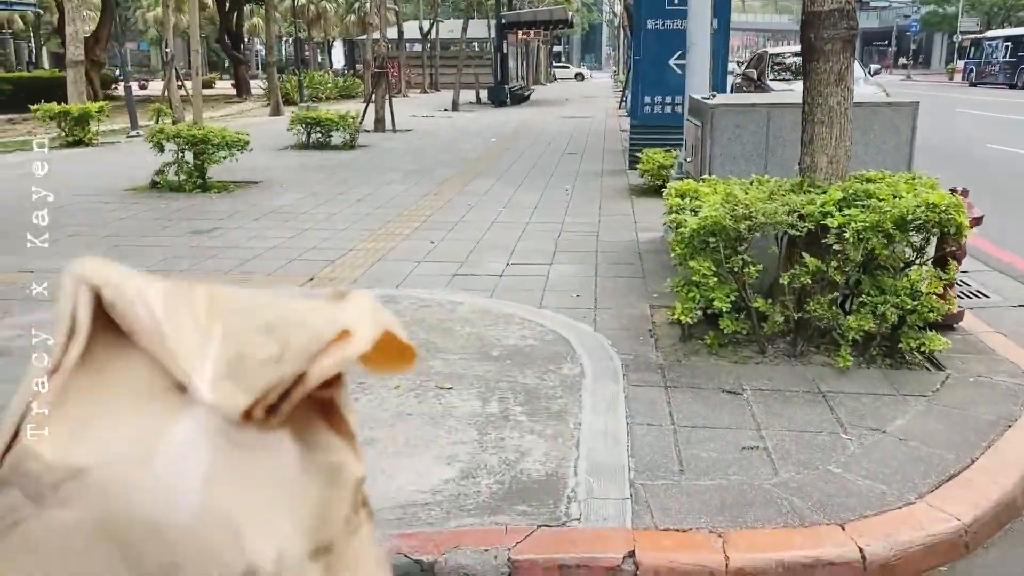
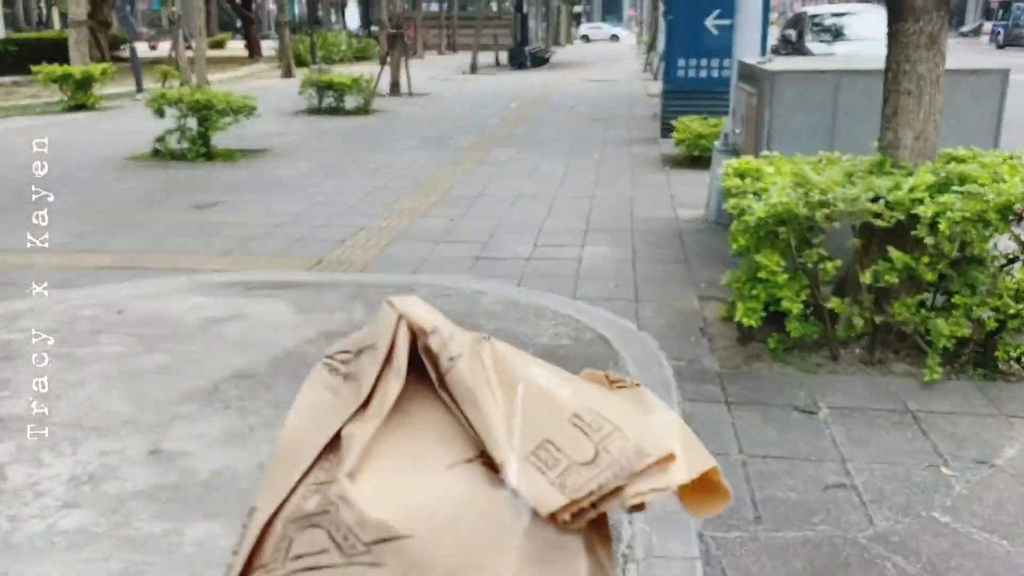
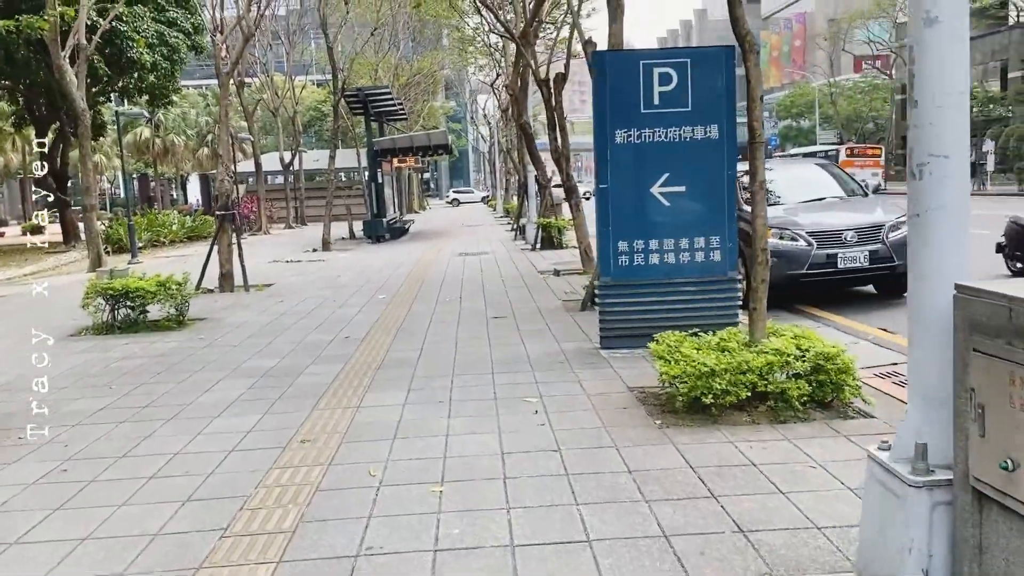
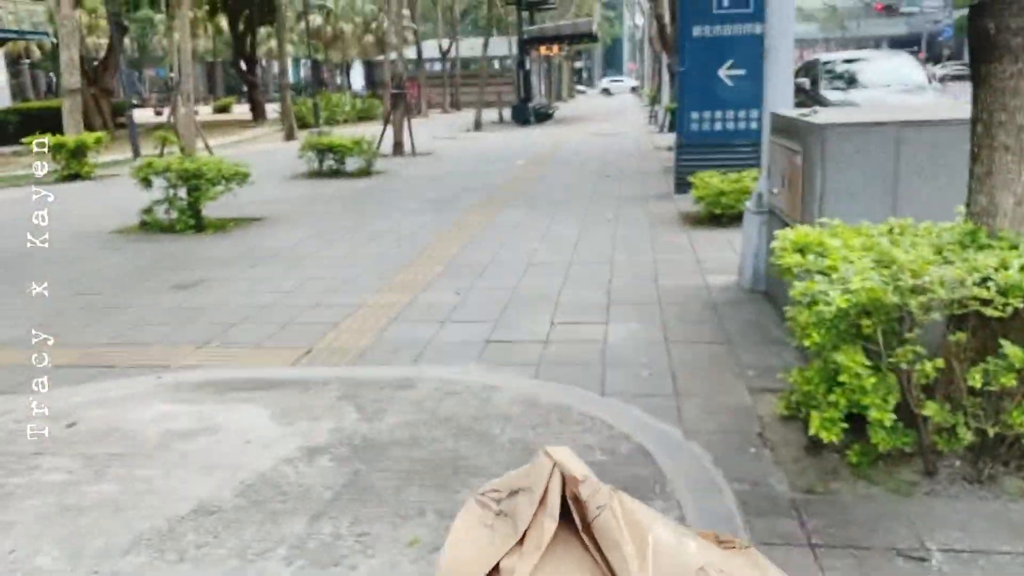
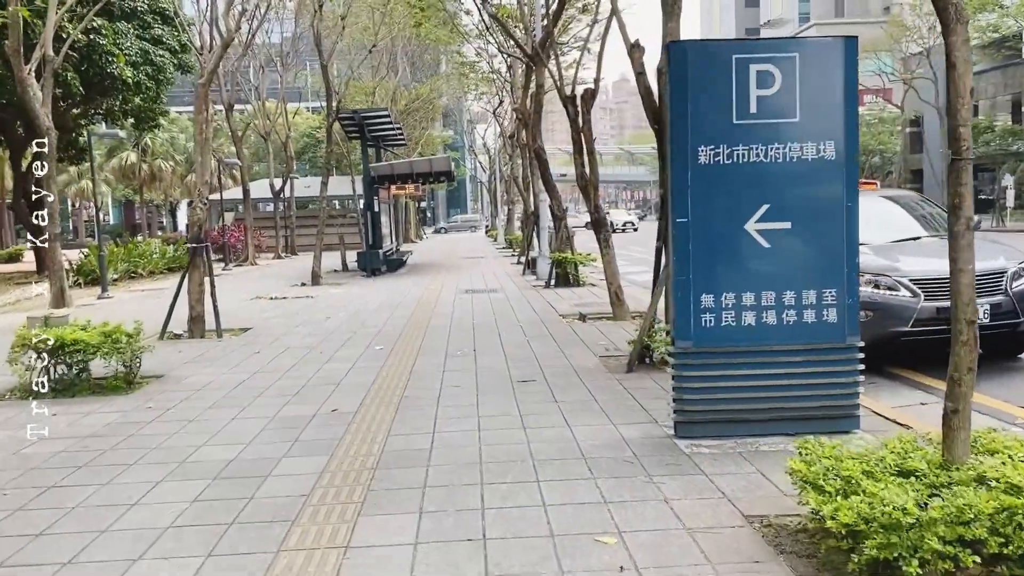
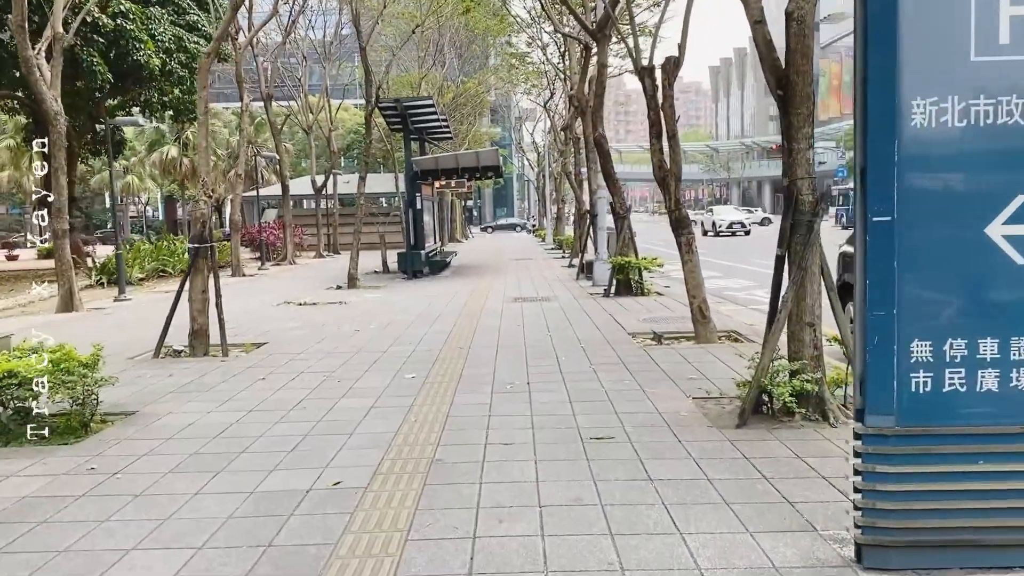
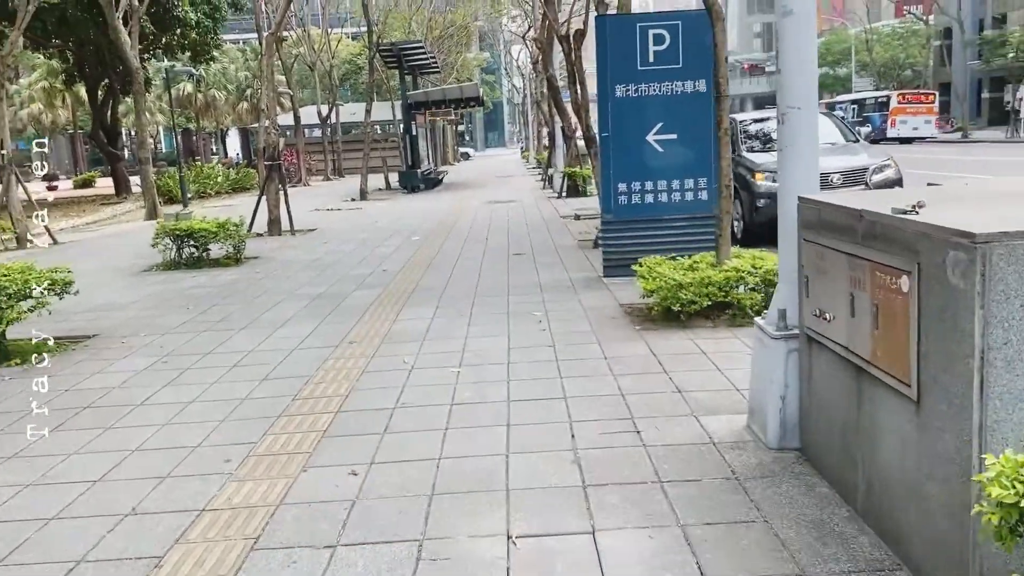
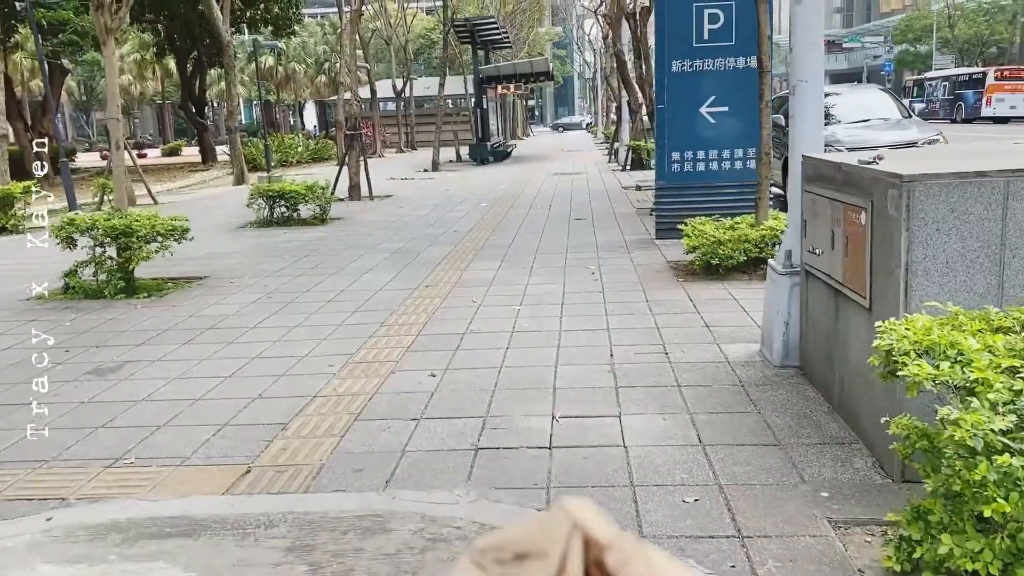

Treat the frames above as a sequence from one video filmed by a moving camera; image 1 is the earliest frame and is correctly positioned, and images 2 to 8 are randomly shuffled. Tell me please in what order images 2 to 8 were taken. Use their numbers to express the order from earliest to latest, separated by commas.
2, 4, 8, 7, 3, 5, 6
